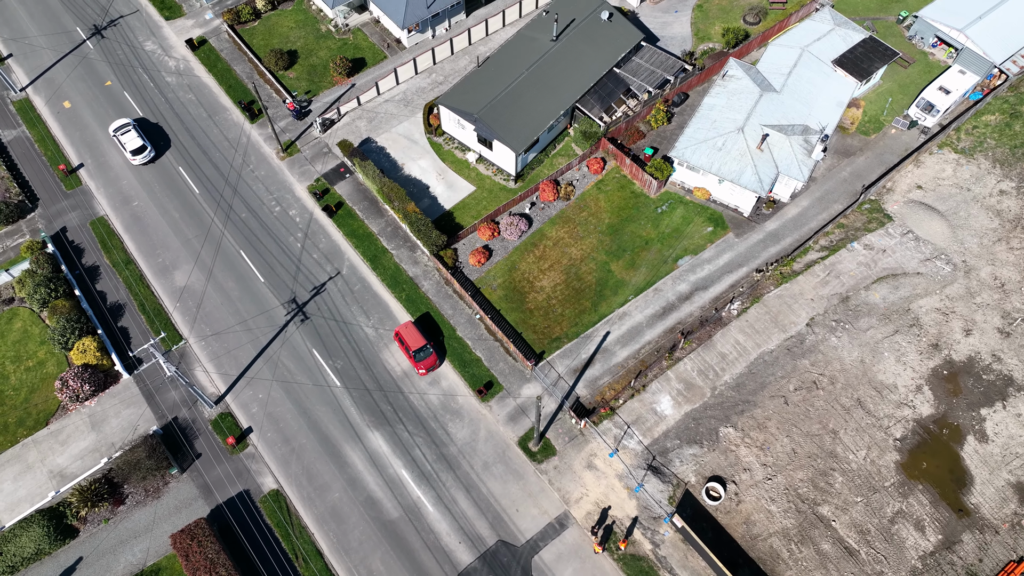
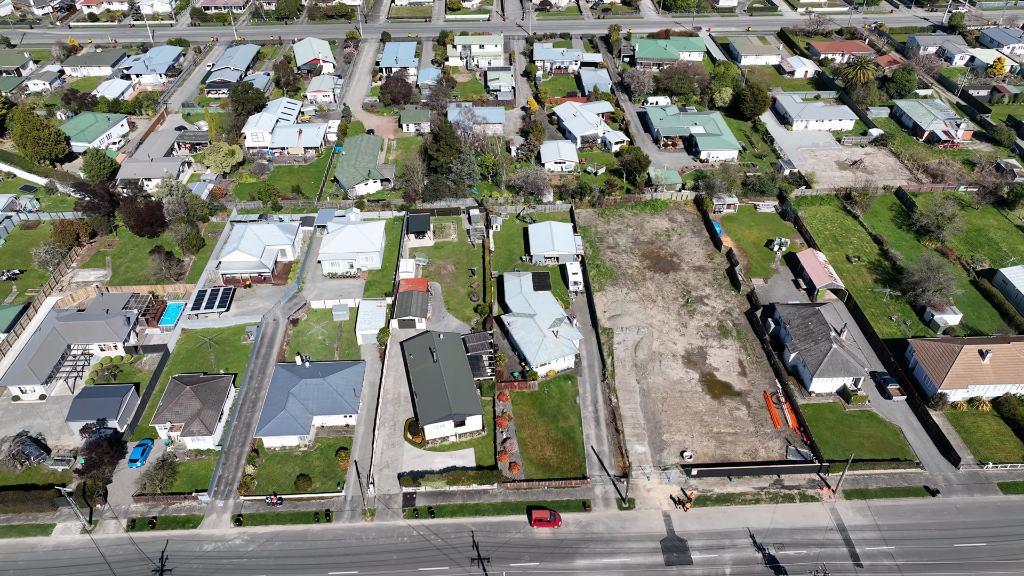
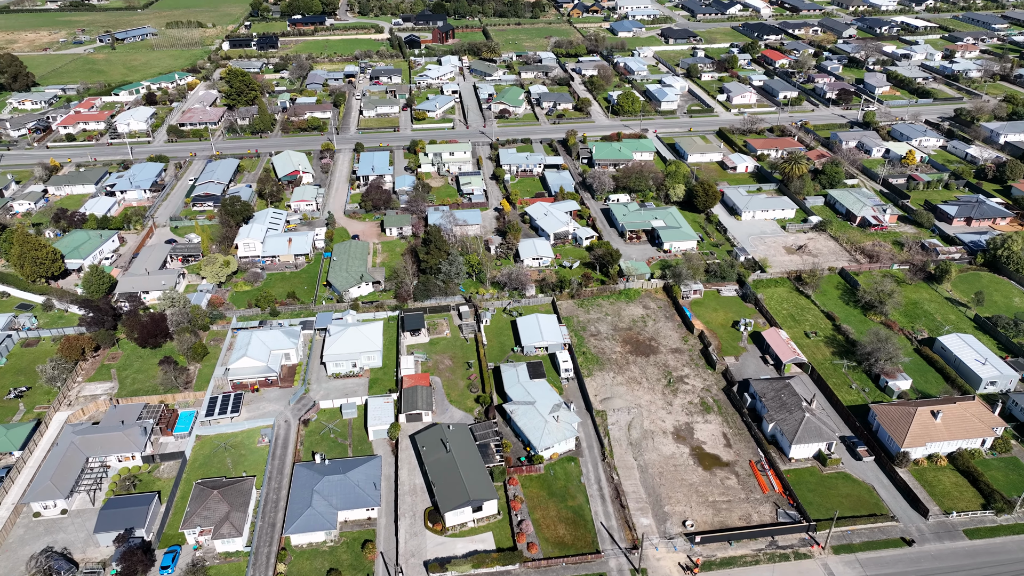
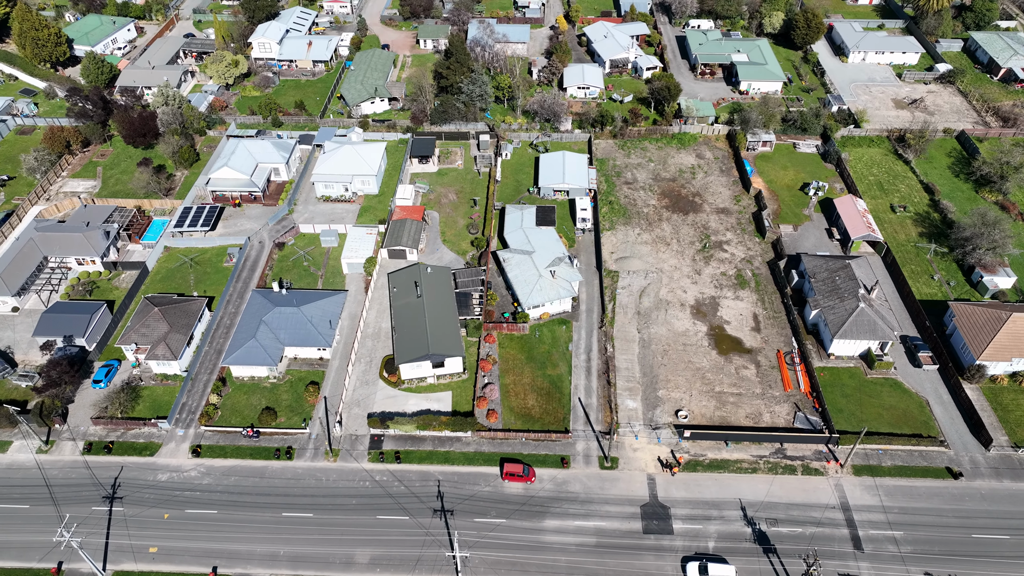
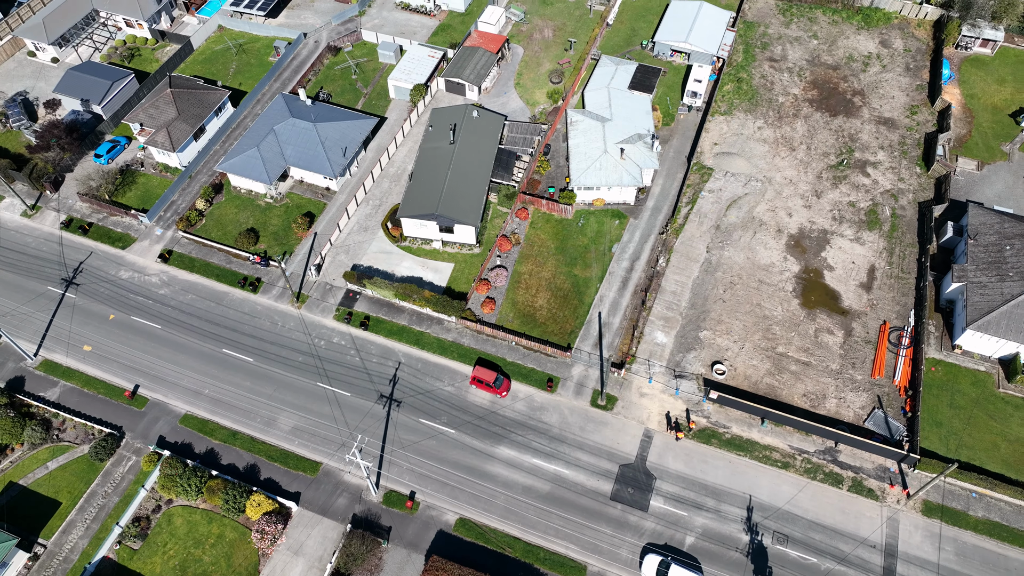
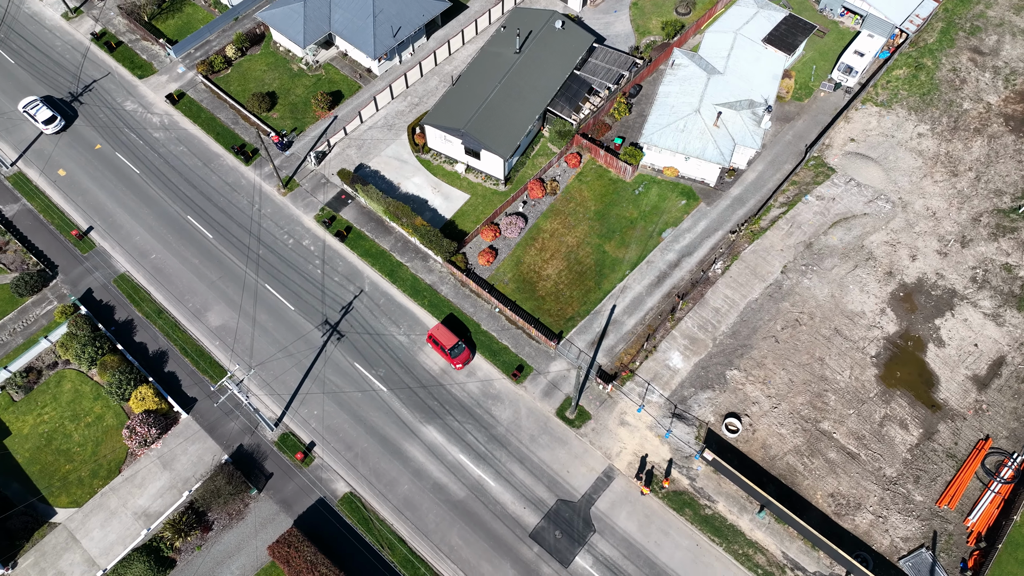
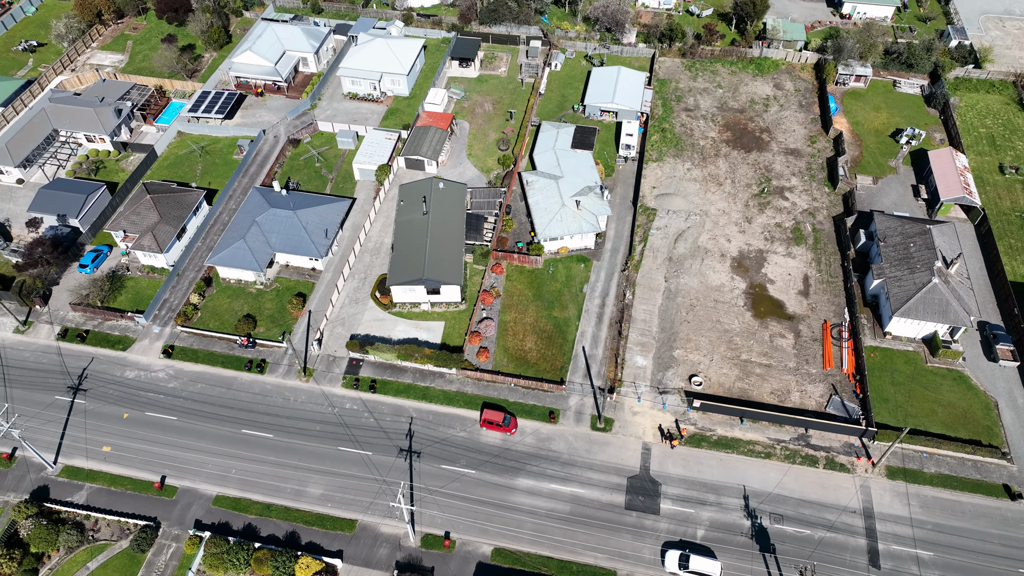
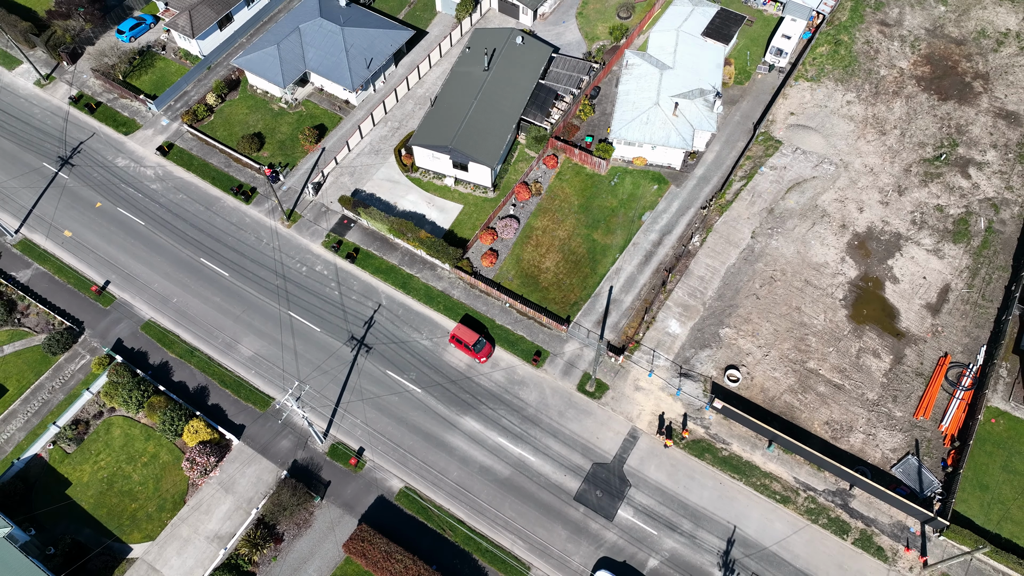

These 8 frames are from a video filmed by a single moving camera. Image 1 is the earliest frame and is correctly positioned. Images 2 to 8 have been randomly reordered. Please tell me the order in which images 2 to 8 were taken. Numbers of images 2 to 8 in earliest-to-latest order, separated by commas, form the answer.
6, 8, 5, 7, 4, 2, 3
